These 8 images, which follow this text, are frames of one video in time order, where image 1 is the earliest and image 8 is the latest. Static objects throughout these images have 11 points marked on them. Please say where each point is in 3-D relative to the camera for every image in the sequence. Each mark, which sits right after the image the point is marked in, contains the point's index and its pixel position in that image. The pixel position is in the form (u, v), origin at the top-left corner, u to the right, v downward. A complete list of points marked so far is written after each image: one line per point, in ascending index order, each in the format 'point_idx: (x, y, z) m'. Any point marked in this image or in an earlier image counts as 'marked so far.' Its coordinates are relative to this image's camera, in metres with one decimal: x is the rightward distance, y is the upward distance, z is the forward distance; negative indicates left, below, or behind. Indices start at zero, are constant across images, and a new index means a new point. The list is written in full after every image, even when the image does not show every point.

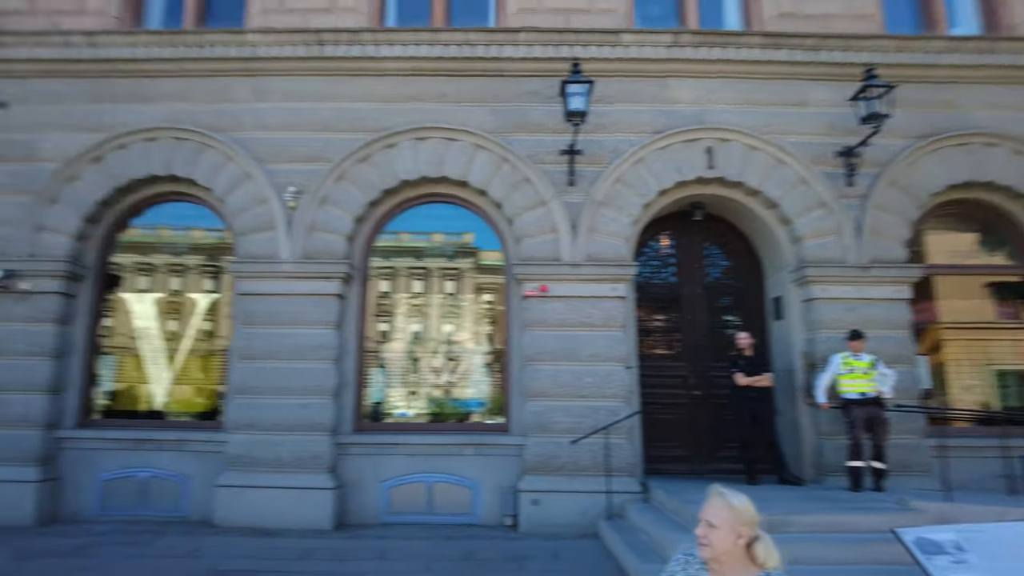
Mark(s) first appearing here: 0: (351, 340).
0: (-2.0, -0.6, +8.0) m
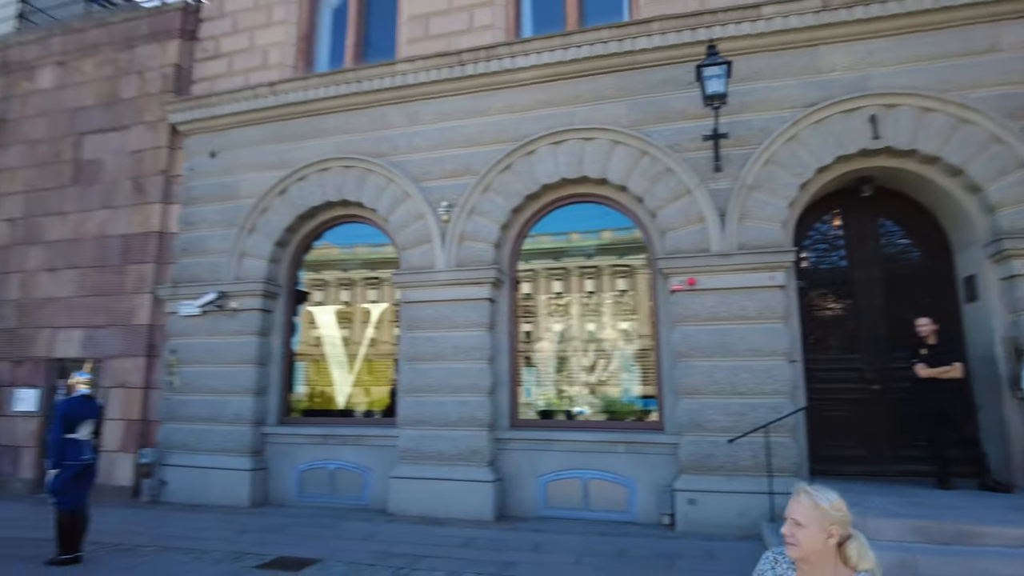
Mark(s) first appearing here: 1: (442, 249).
0: (-0.1, -0.7, +8.4) m
1: (-0.9, +0.5, +8.5) m
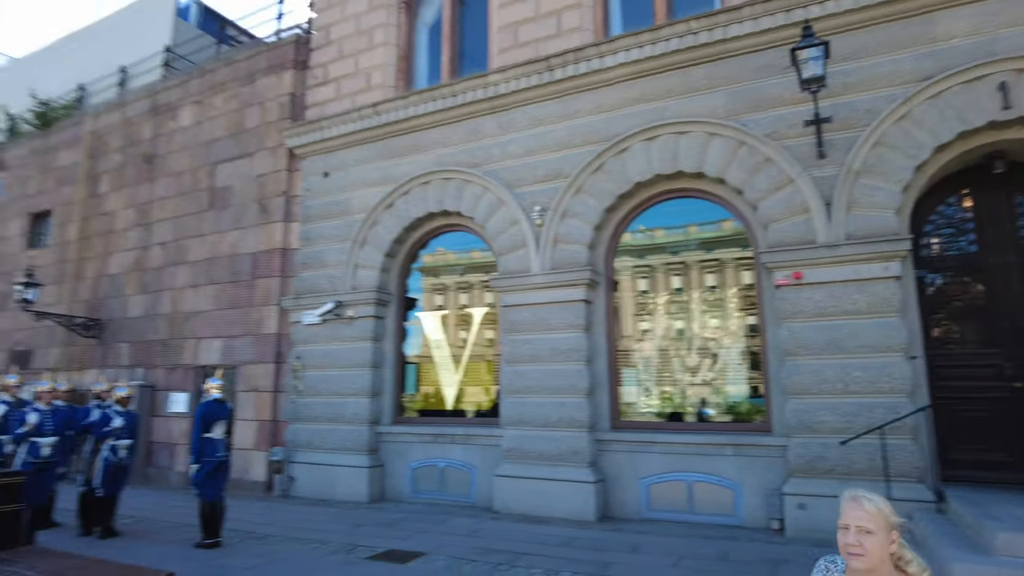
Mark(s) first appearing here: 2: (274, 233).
0: (+1.2, -0.7, +8.4) m
1: (+0.3, +0.5, +8.6) m
2: (-4.1, +1.0, +11.1) m
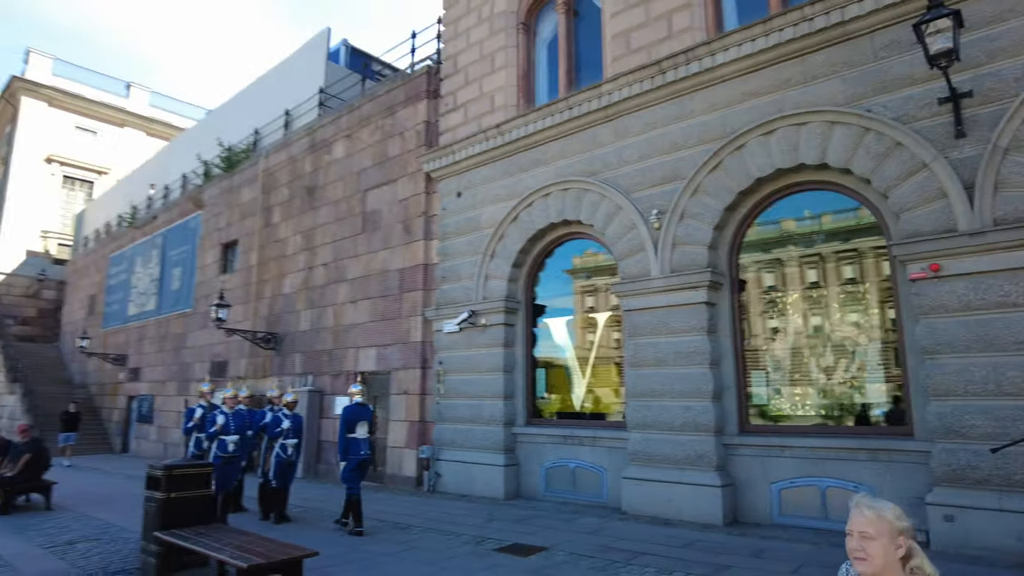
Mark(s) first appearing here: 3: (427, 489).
0: (+2.7, -0.7, +8.2) m
1: (+1.9, +0.4, +8.7) m
2: (-1.8, +0.7, +12.2) m
3: (-1.4, -3.4, +11.0) m
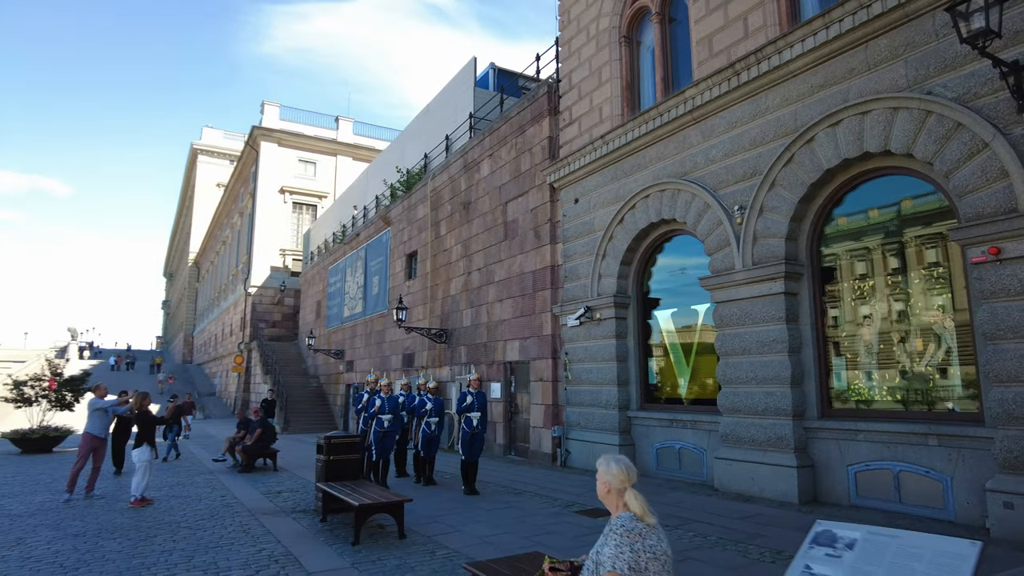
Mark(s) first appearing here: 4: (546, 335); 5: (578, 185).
0: (+3.9, -0.5, +8.5) m
1: (+3.2, +0.5, +9.2) m
2: (+0.7, +0.7, +13.6) m
3: (+0.9, -3.4, +12.4) m
4: (+0.7, -1.0, +13.4) m
5: (+1.3, +2.0, +12.8) m
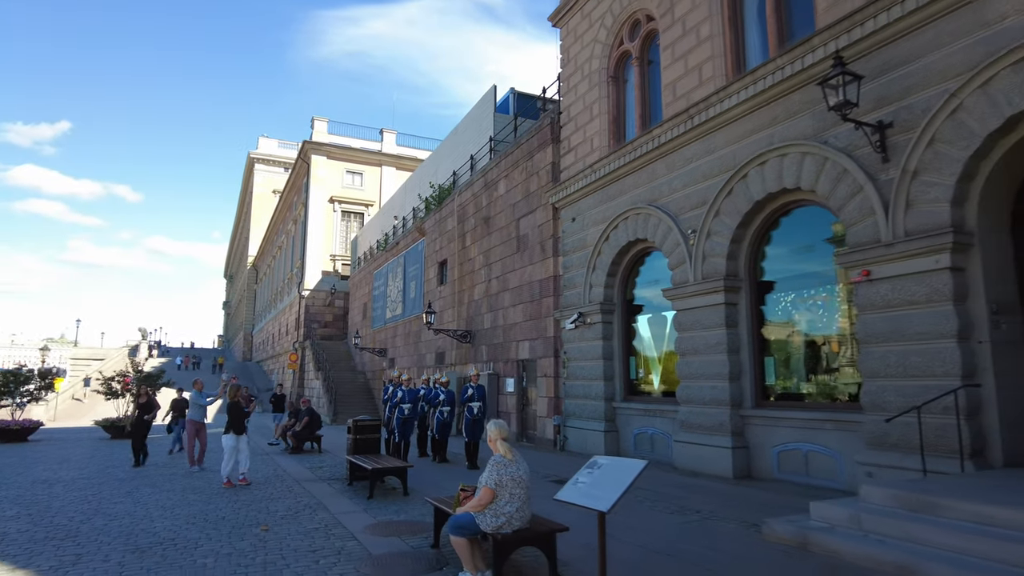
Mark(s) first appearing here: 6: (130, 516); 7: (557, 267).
0: (+3.7, -0.7, +10.2) m
1: (+3.1, +0.4, +10.9) m
2: (+0.9, +0.6, +15.5) m
3: (+1.1, -3.6, +14.3) m
4: (+0.9, -1.1, +15.3) m
5: (+1.4, +1.9, +14.7) m
6: (-4.5, -2.7, +7.6) m
7: (+1.1, +0.5, +15.3) m
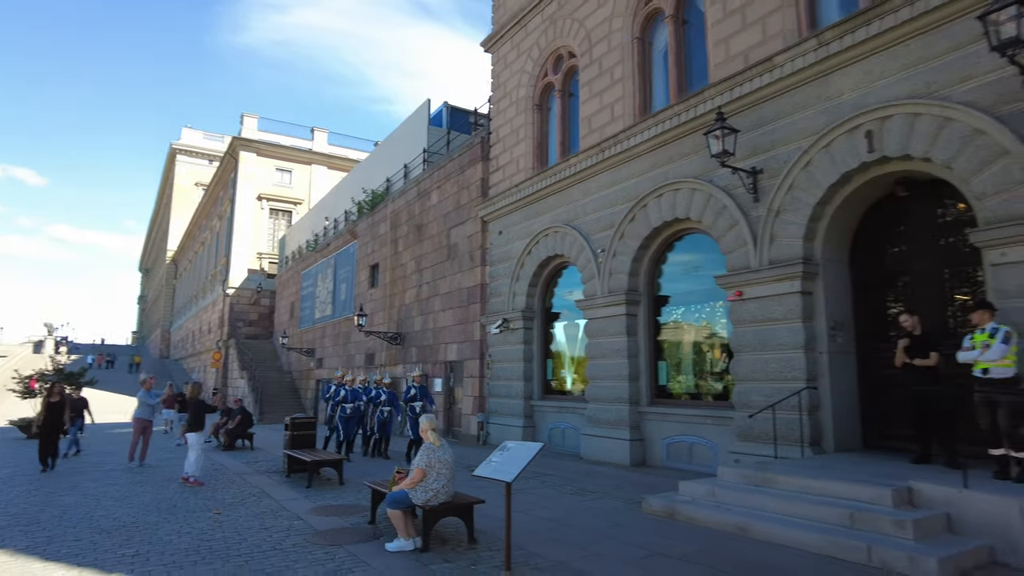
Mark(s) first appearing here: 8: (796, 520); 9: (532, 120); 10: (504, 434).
0: (+2.4, -1.0, +11.7) m
1: (+1.7, +0.1, +12.3) m
2: (-0.9, +0.4, +16.7) m
3: (-0.7, -3.8, +15.5) m
4: (-0.9, -1.3, +16.4) m
5: (-0.3, +1.7, +15.9) m
6: (-5.5, -2.8, +8.2) m
7: (-0.7, +0.3, +16.5) m
8: (+2.7, -2.2, +6.1) m
9: (+0.5, +4.0, +15.3) m
10: (-0.2, -3.4, +14.7) m
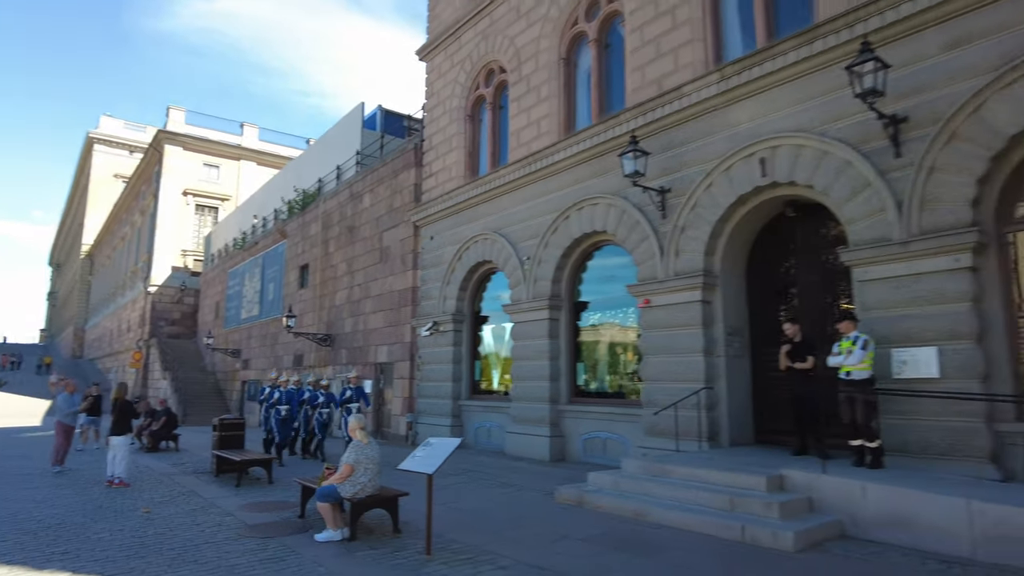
0: (+1.1, -1.1, +12.4) m
1: (+0.3, 0.0, +13.0) m
2: (-2.7, +0.3, +17.1) m
3: (-2.5, -3.8, +16.0) m
4: (-2.8, -1.4, +16.9) m
5: (-2.0, +1.6, +16.4) m
6: (-6.5, -2.8, +8.2) m
7: (-2.5, +0.2, +16.9) m
8: (+1.8, -2.3, +6.9) m
9: (-1.2, +3.9, +15.8) m
10: (-1.8, -3.4, +15.2) m
